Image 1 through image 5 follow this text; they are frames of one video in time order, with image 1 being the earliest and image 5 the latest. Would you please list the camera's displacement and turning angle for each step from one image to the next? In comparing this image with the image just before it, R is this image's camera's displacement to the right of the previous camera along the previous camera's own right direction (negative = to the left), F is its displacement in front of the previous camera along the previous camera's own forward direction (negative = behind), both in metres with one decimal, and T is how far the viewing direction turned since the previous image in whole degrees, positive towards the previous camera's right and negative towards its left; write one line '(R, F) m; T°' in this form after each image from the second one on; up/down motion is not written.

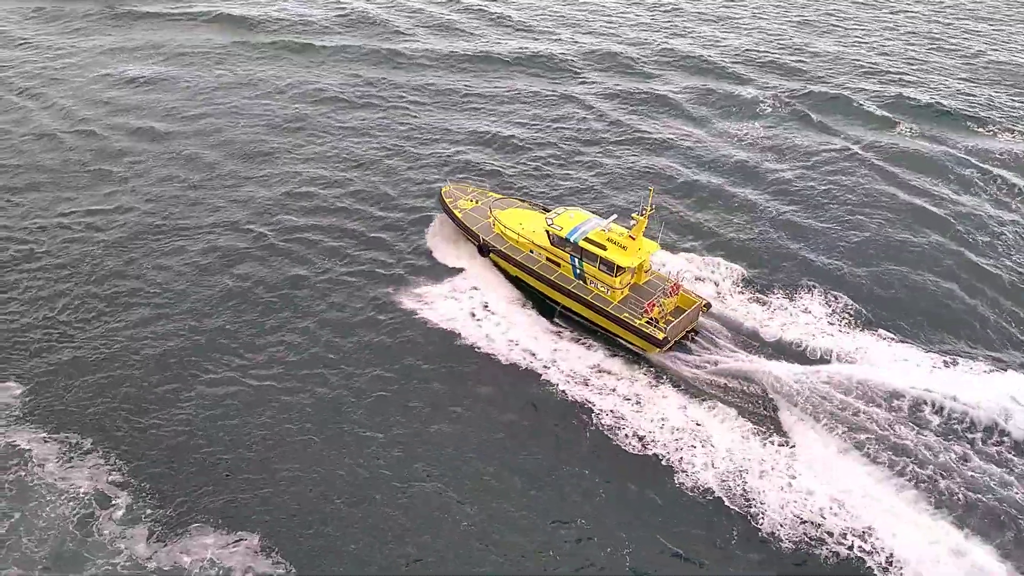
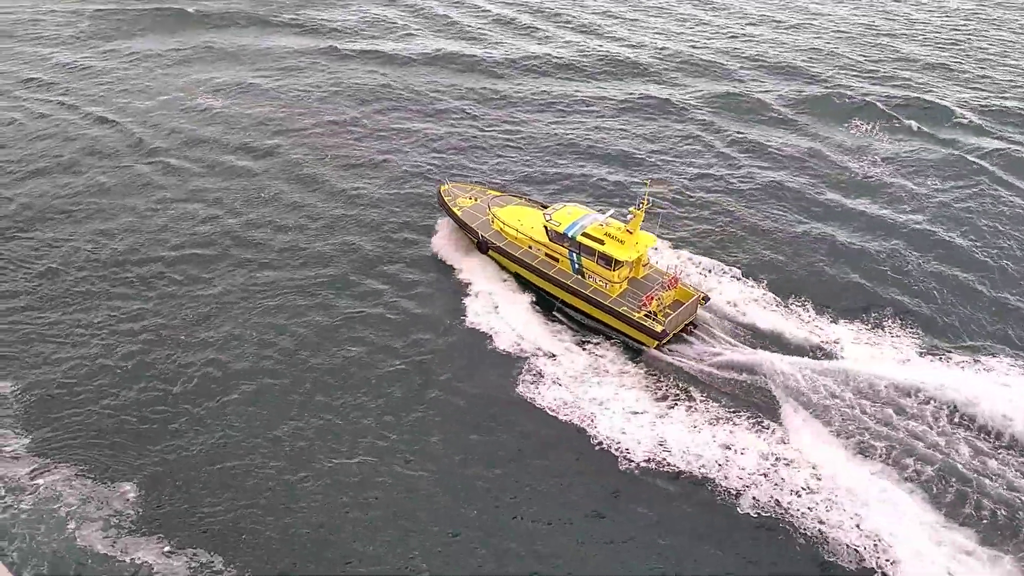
(-5.6, +6.8) m; -2°
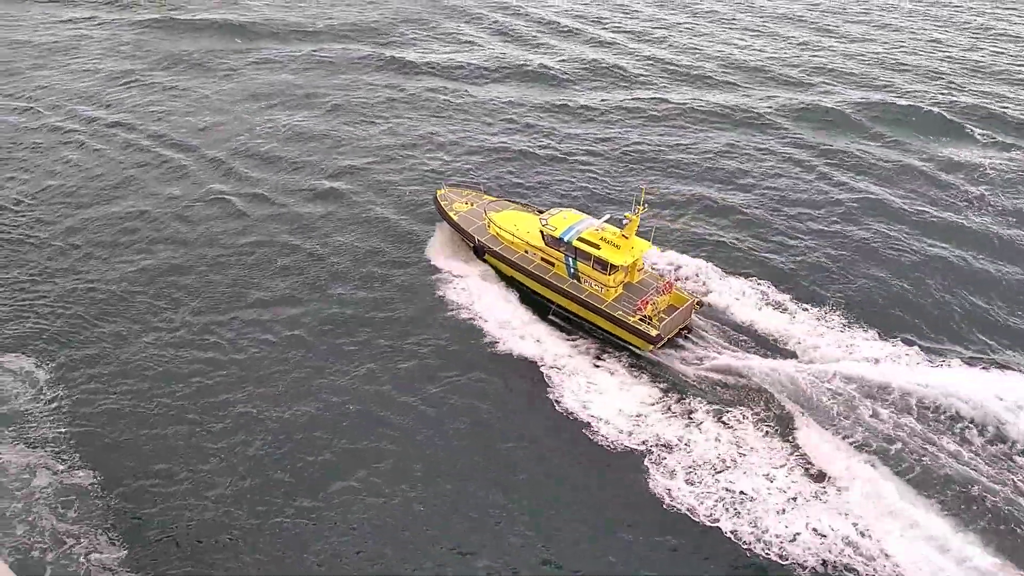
(-3.8, +4.8) m; -2°
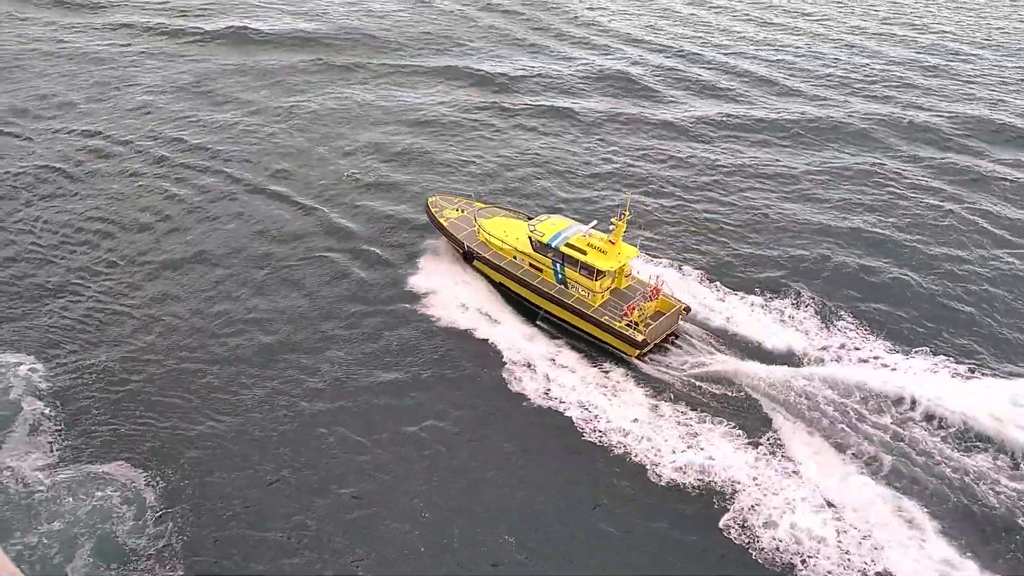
(-4.3, +5.3) m; -2°
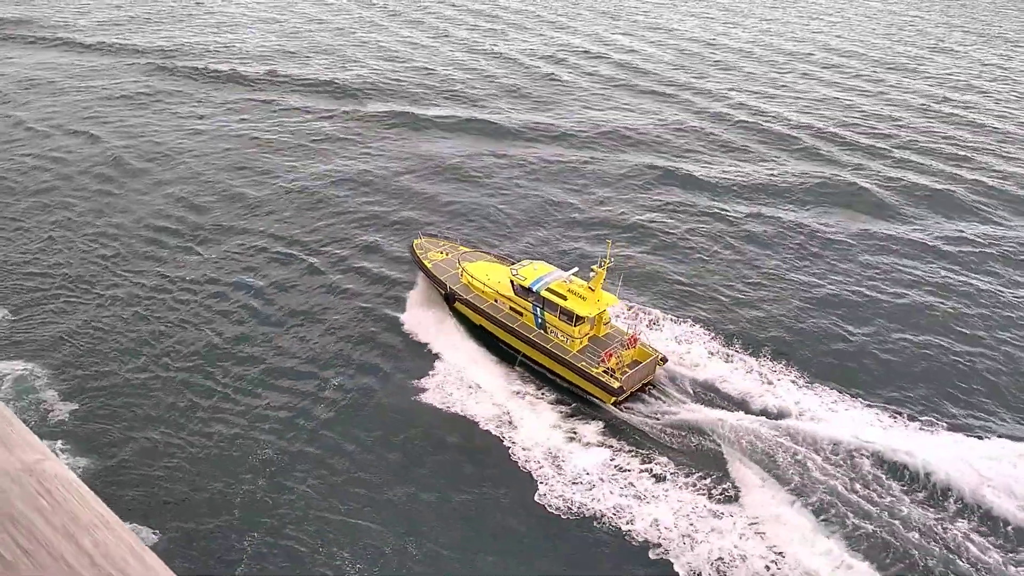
(-3.9, +2.1) m; -2°
